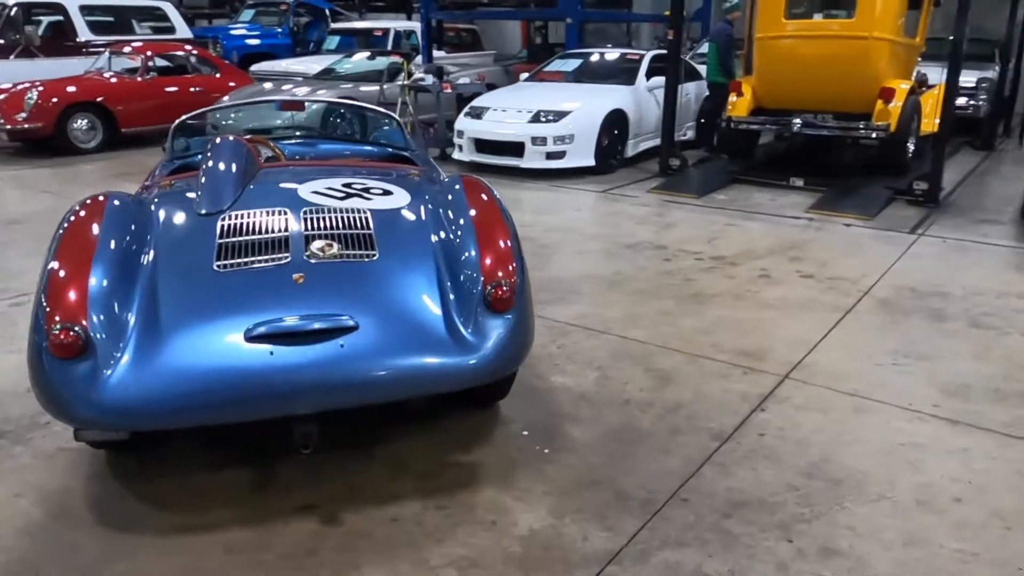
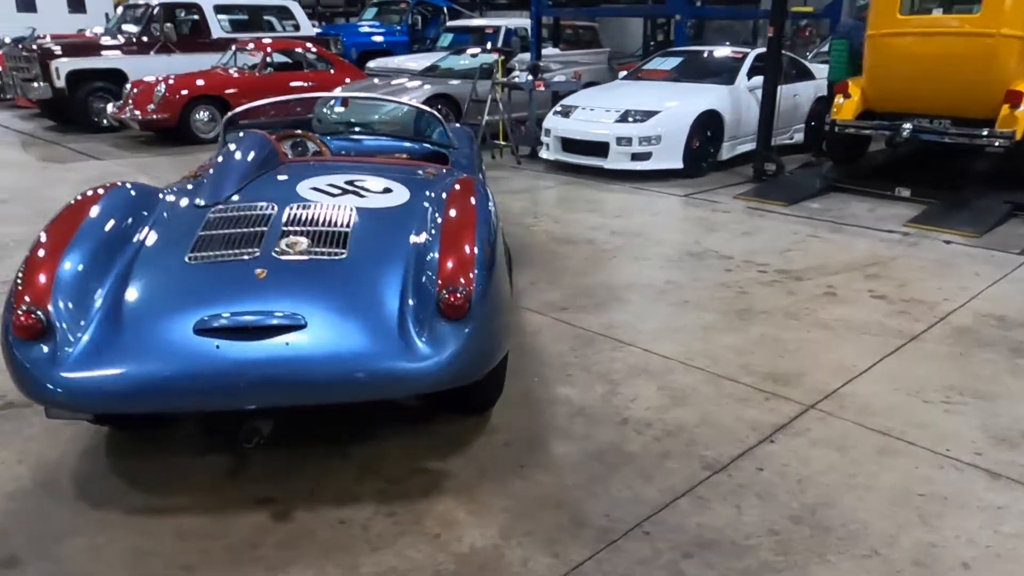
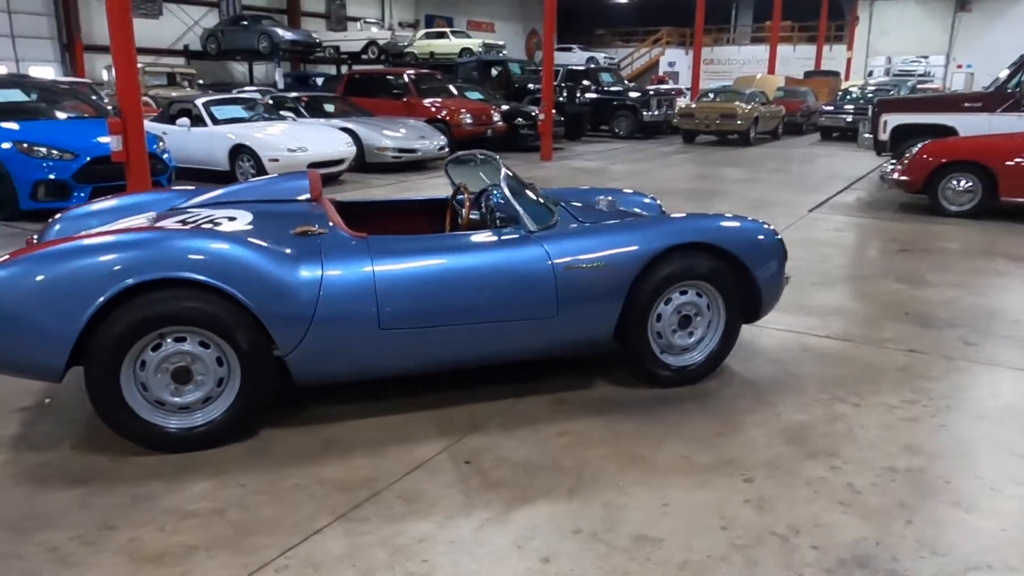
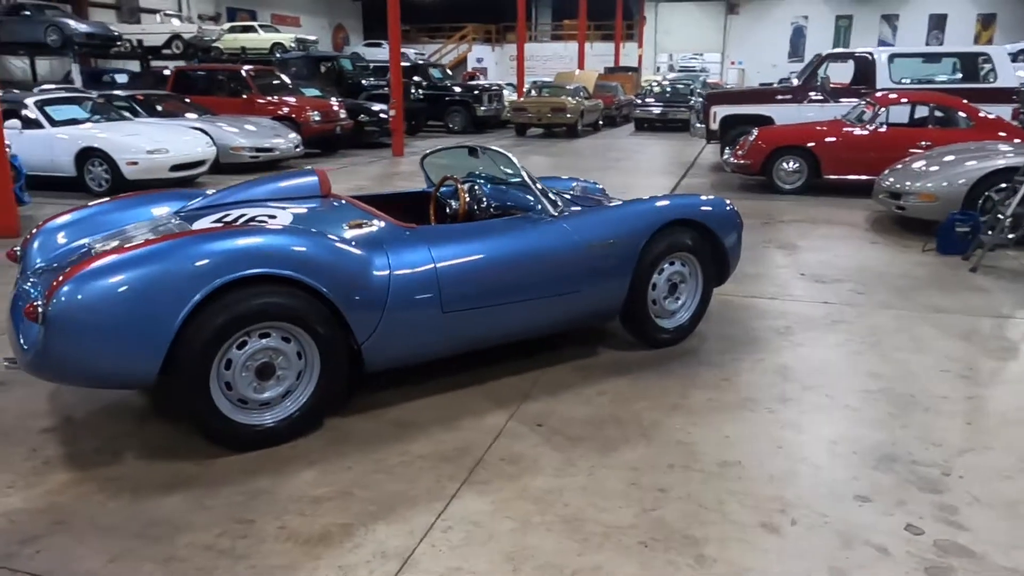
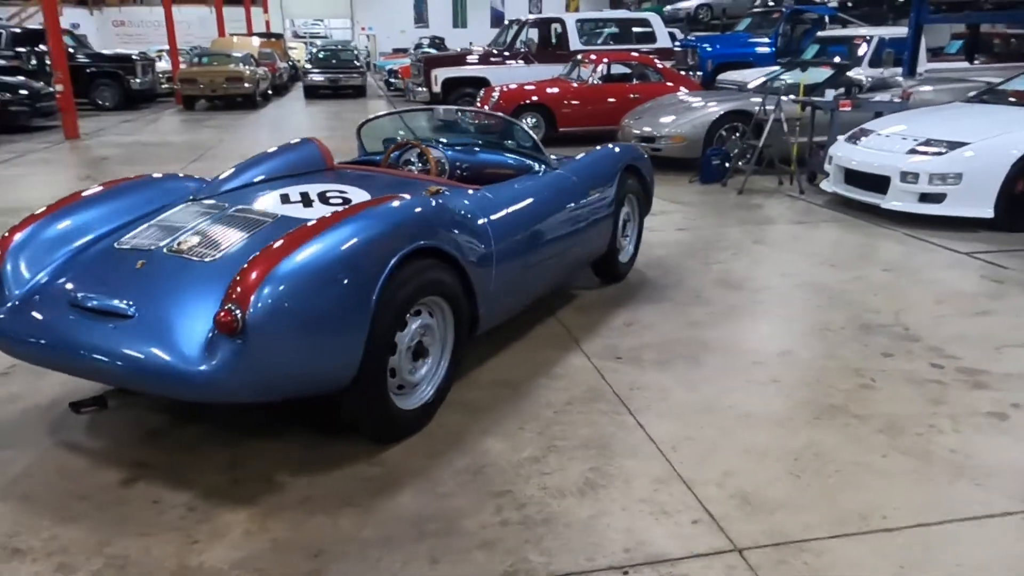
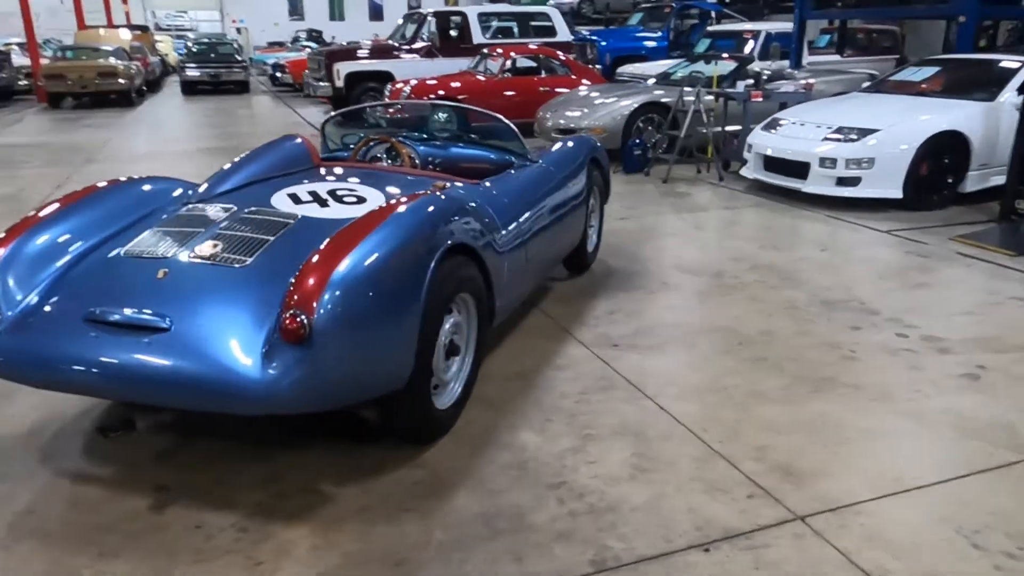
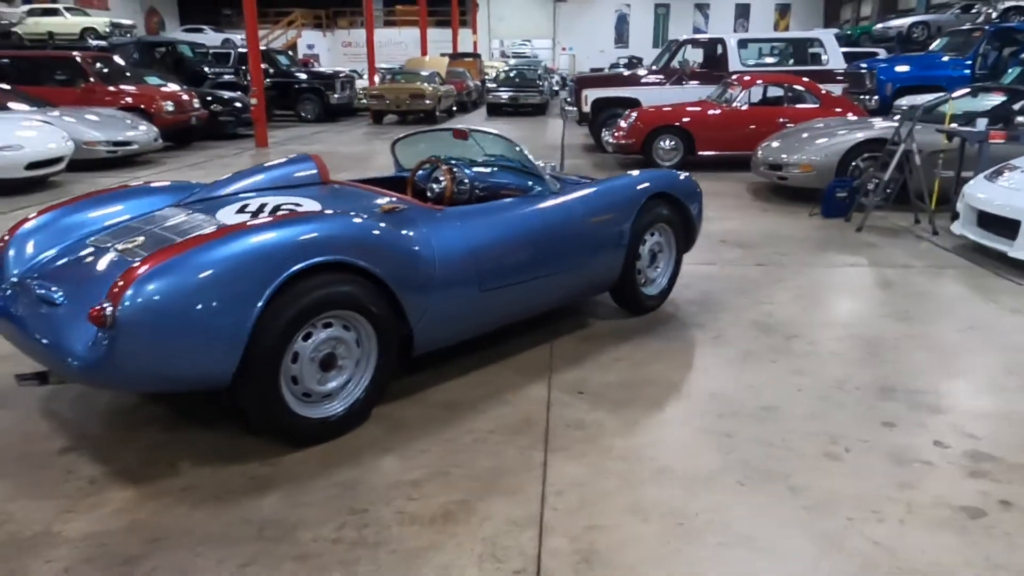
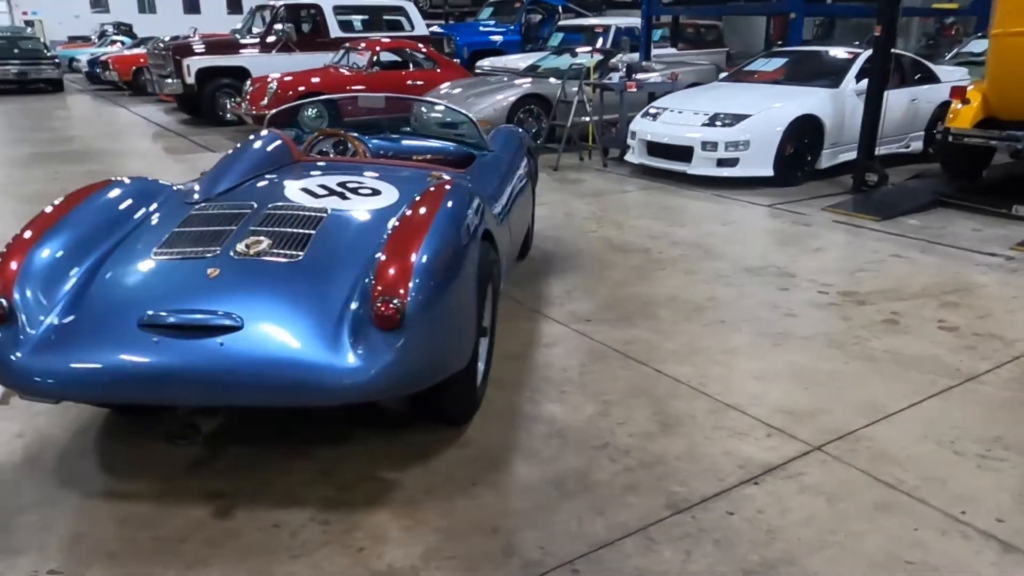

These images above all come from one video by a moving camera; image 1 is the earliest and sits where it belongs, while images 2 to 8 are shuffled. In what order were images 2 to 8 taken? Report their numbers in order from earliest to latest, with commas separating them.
2, 8, 6, 5, 7, 4, 3
